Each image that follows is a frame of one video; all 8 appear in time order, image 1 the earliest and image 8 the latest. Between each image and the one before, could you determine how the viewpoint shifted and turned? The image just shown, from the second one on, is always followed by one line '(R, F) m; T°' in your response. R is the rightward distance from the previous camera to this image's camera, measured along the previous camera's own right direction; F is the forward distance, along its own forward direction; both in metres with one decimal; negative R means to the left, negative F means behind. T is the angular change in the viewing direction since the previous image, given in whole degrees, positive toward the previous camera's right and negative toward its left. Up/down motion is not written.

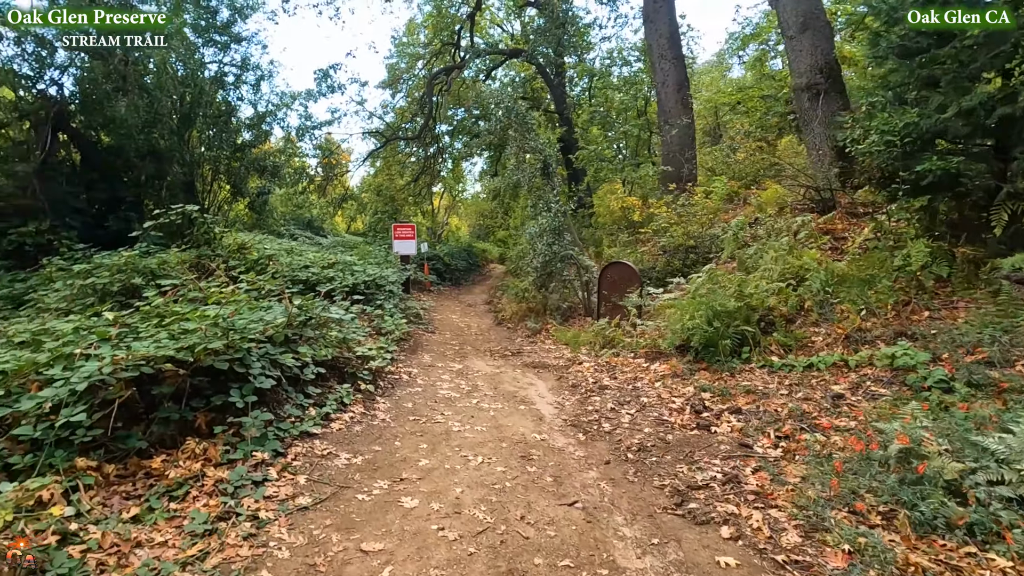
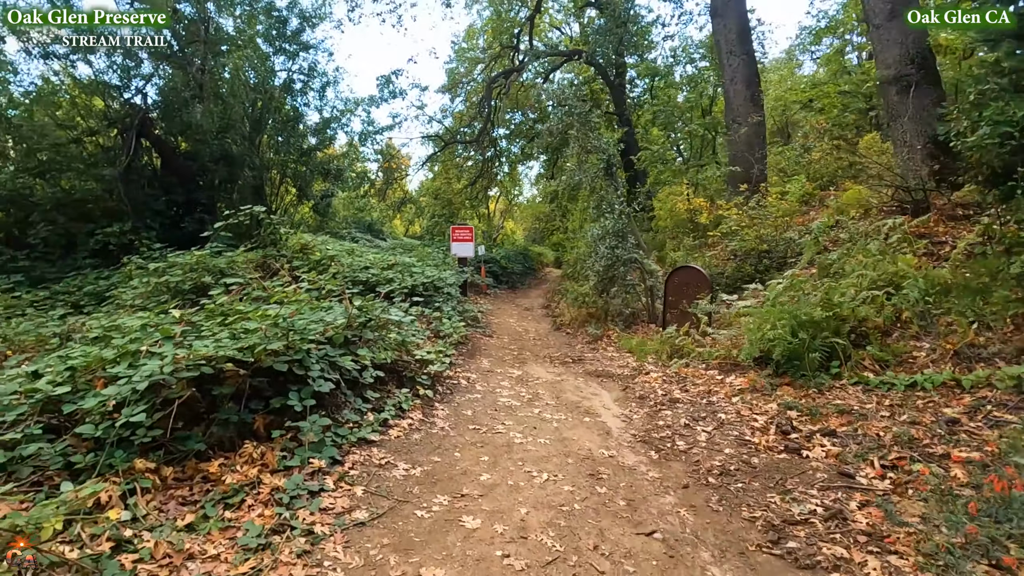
(-0.1, +0.2) m; -6°
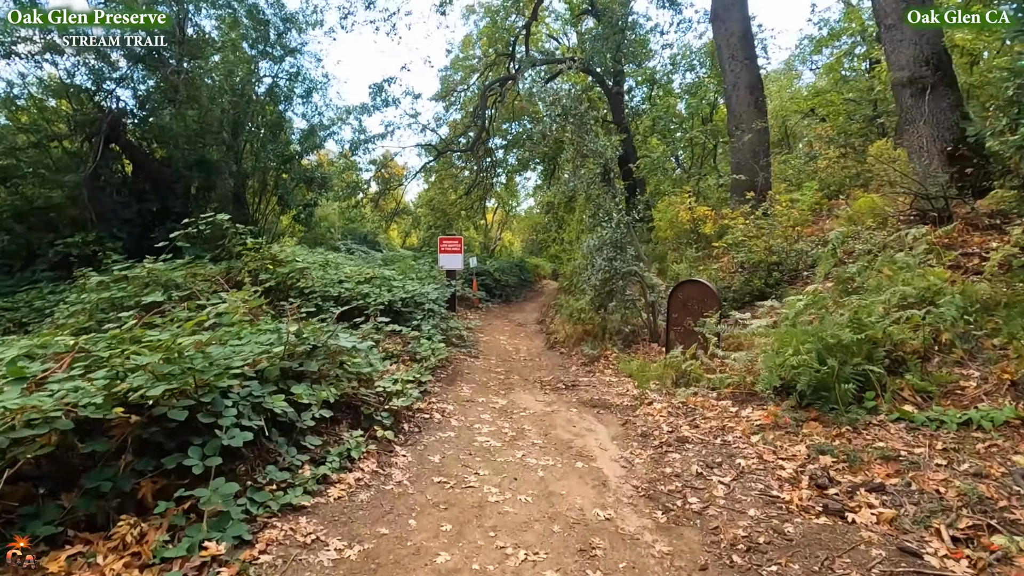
(+0.1, +0.7) m; 0°
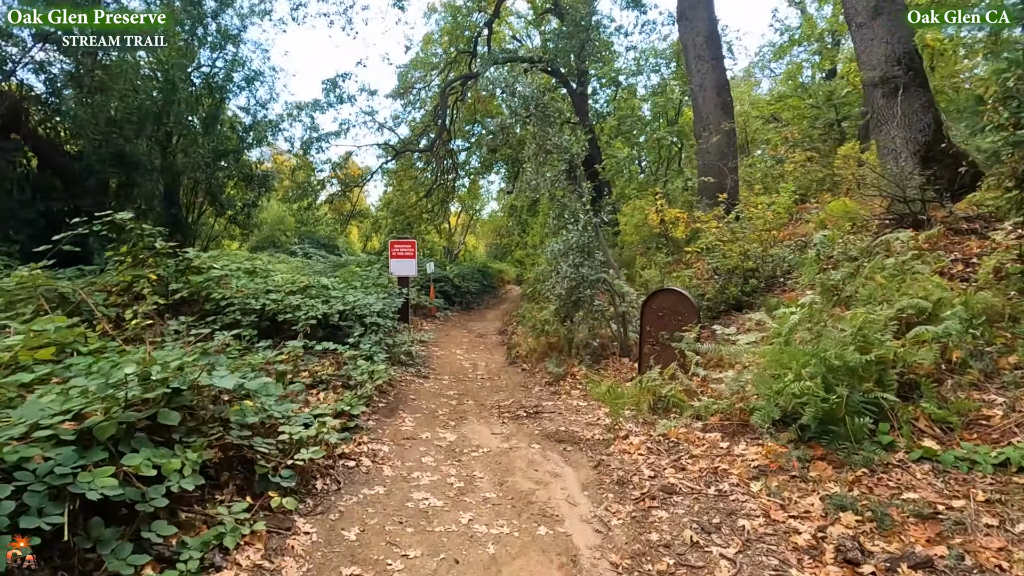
(+0.1, +0.8) m; +4°
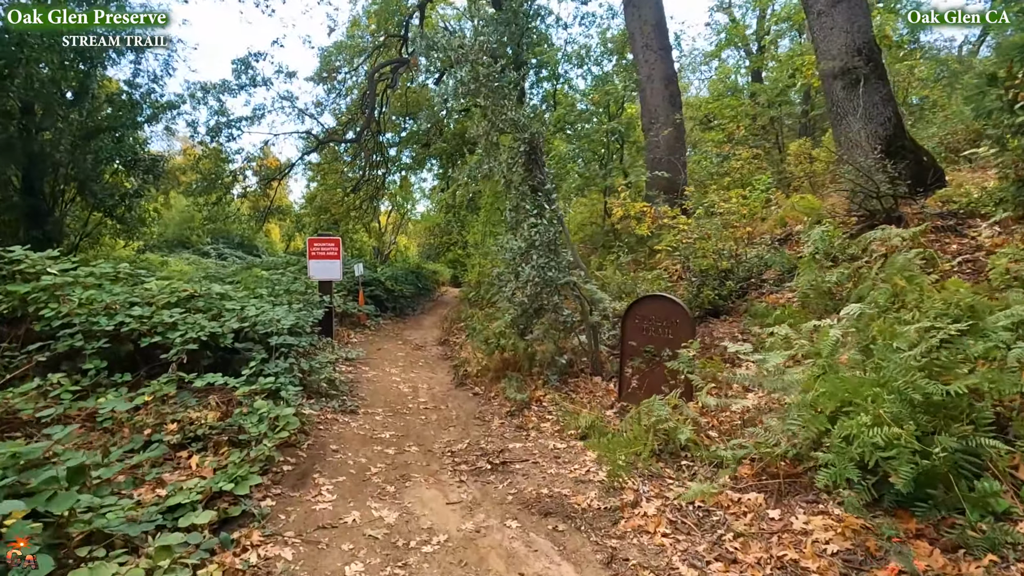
(-0.2, +1.2) m; +7°
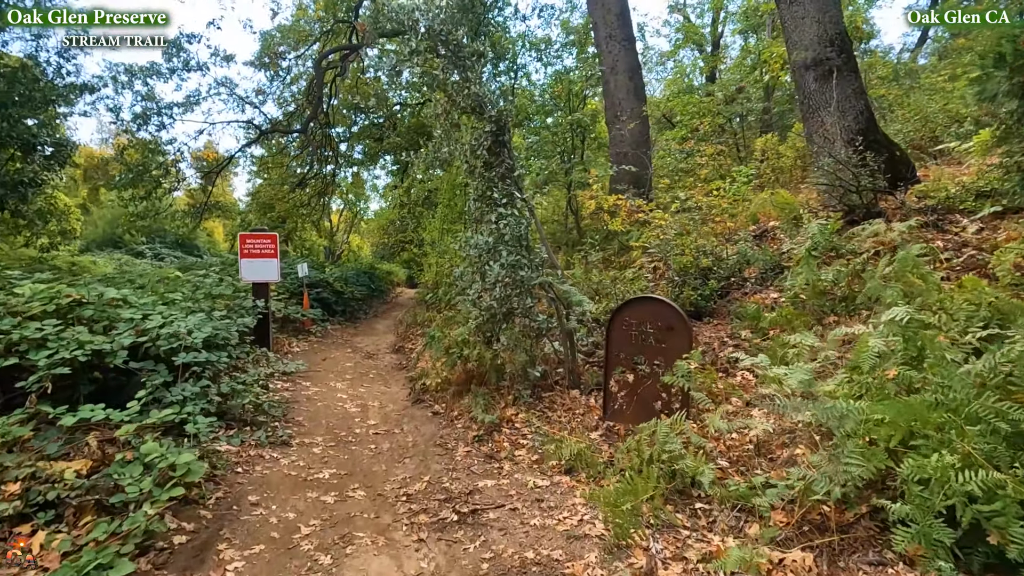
(-0.1, +0.8) m; +5°
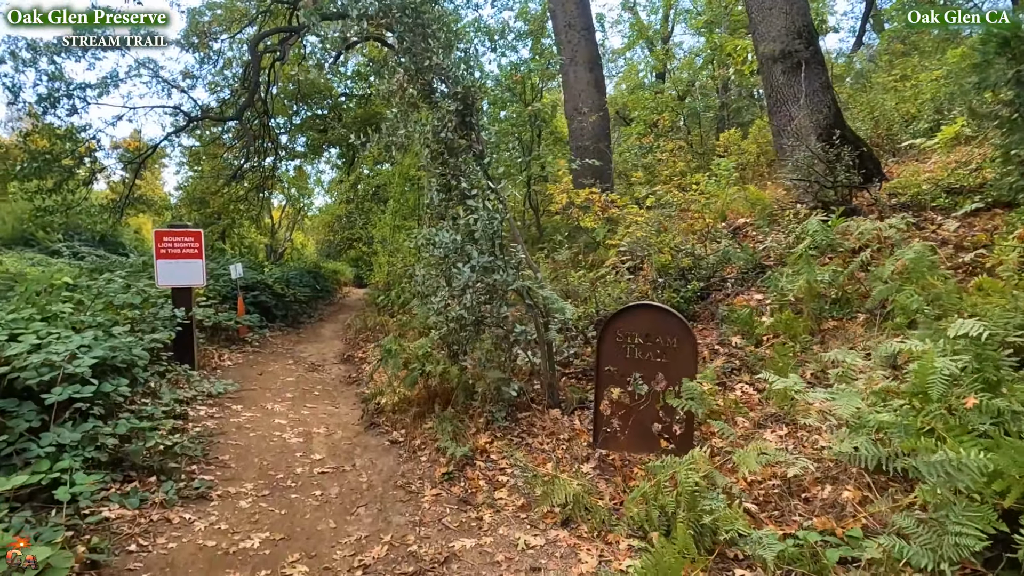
(-0.2, +0.7) m; +5°
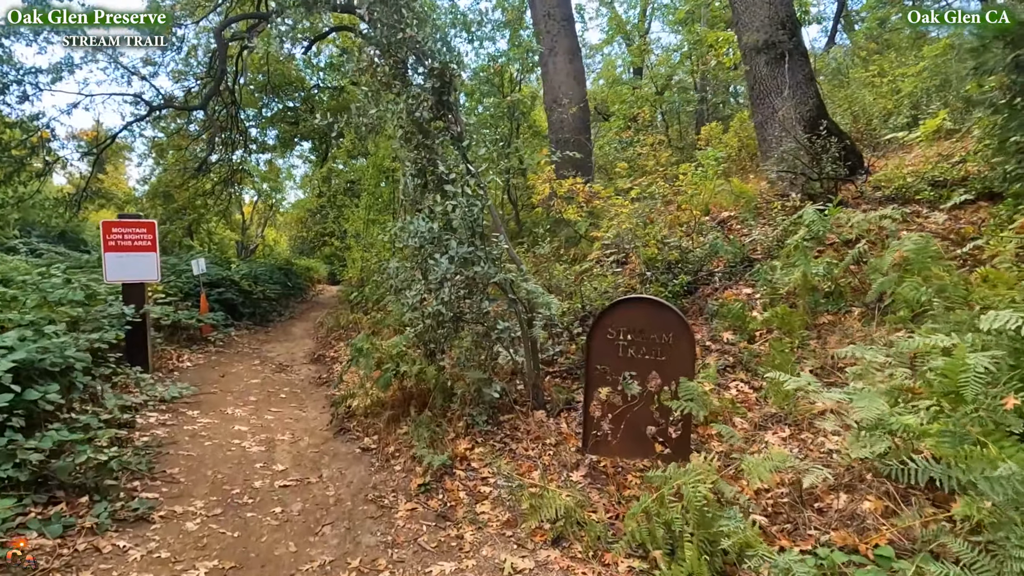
(0.0, +0.3) m; +2°
